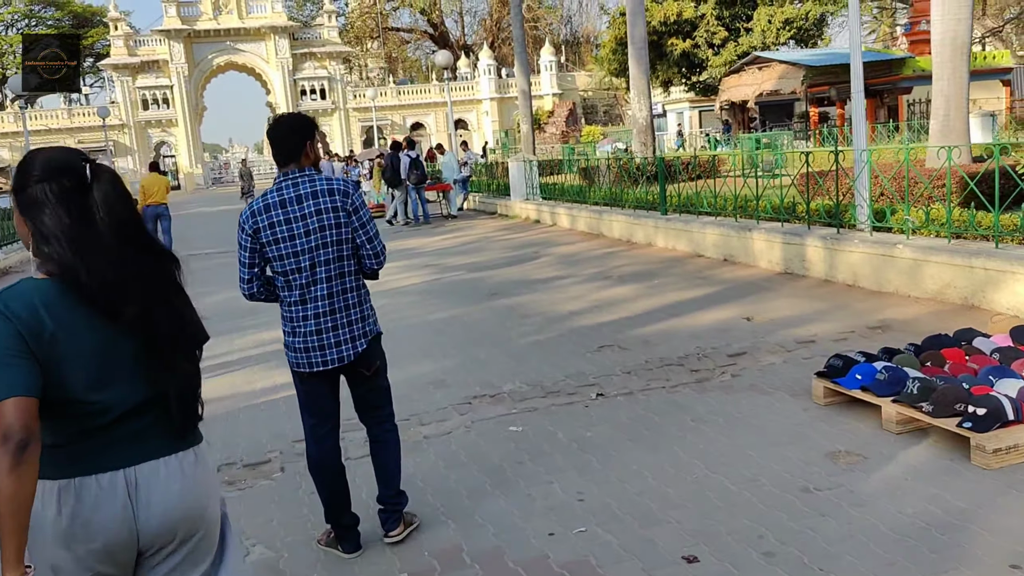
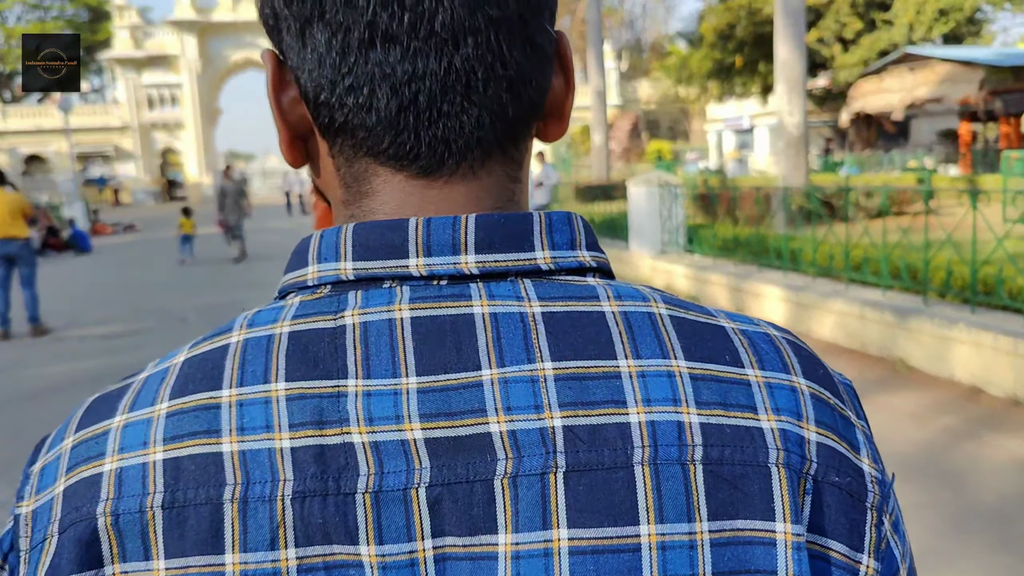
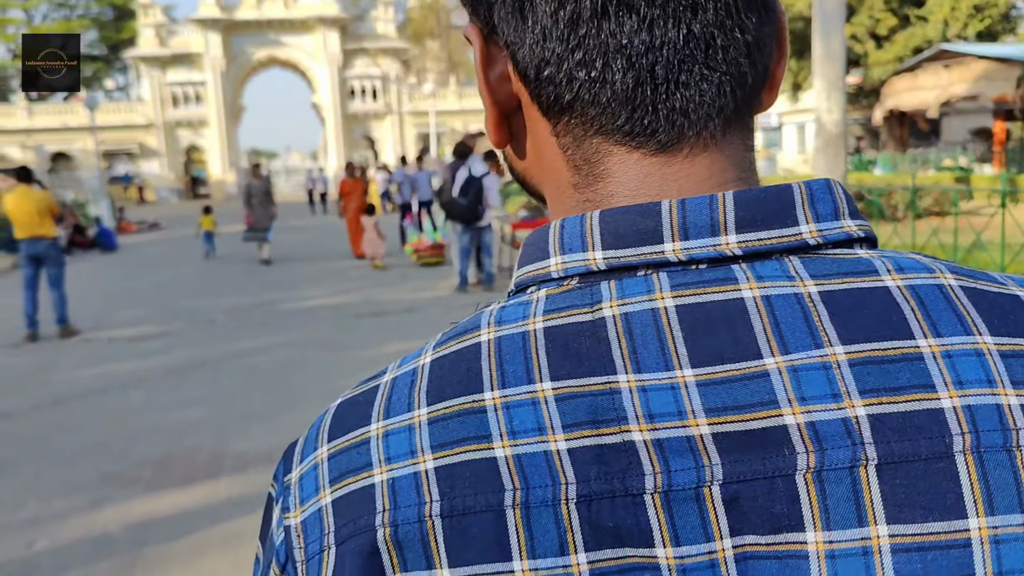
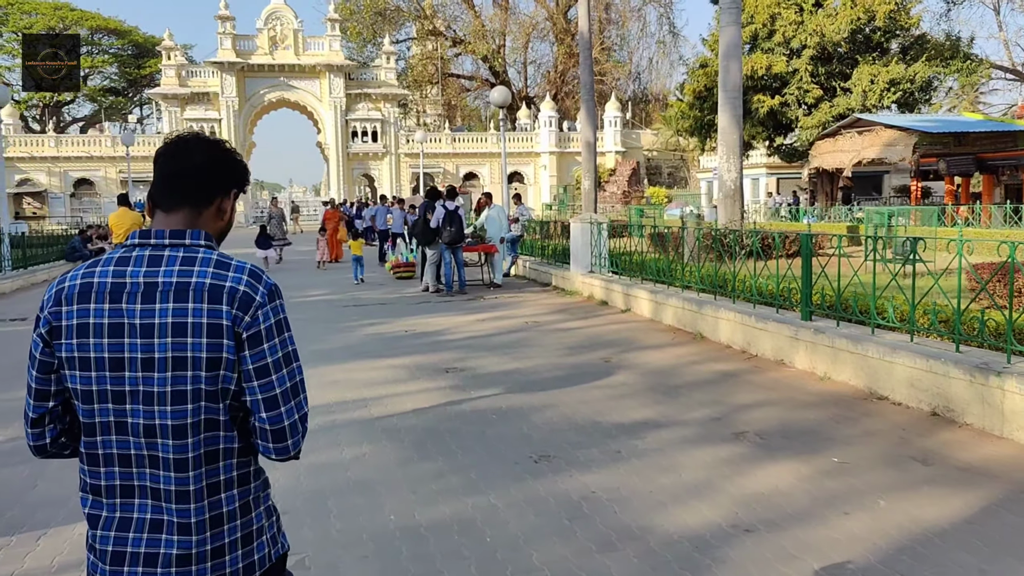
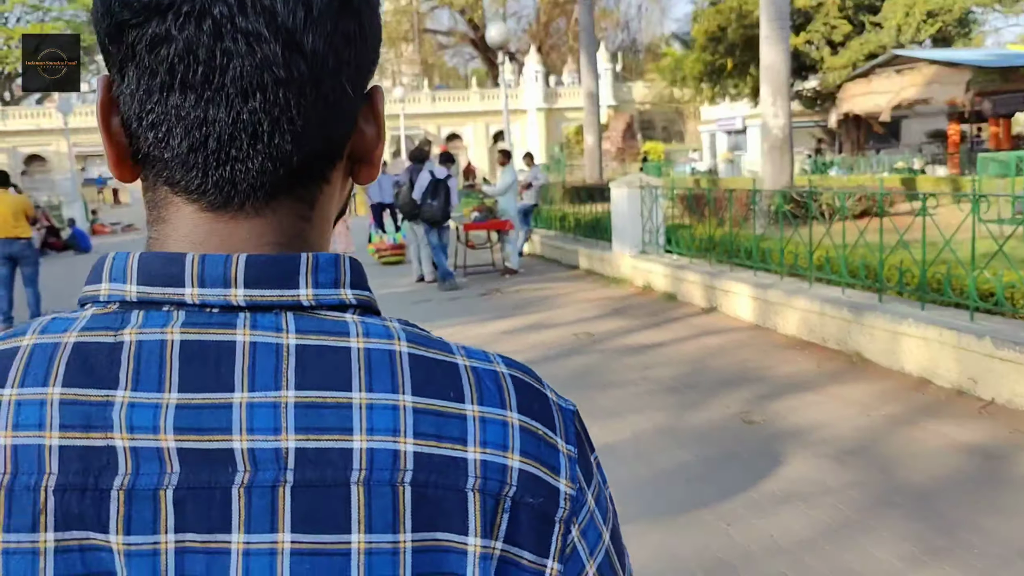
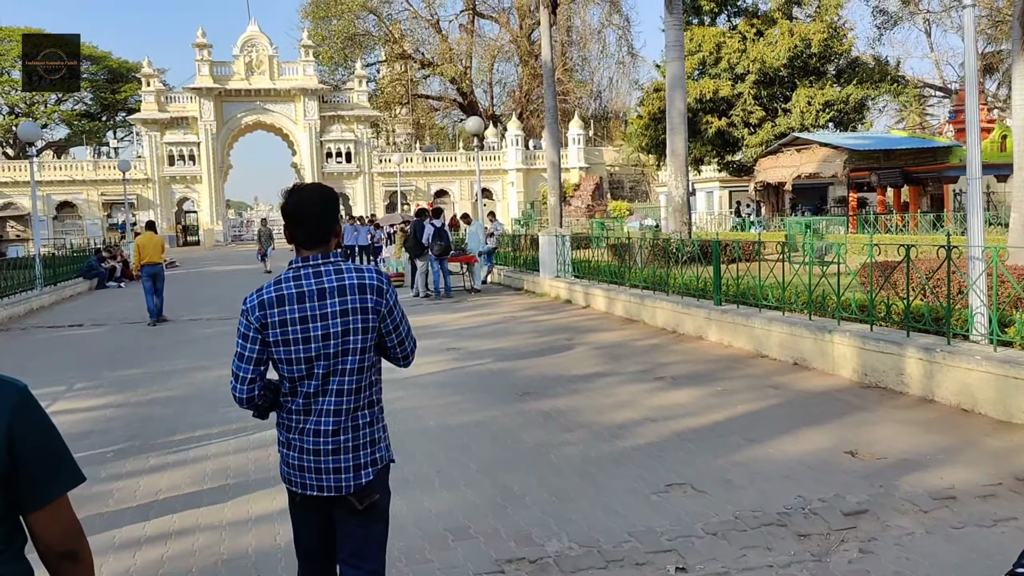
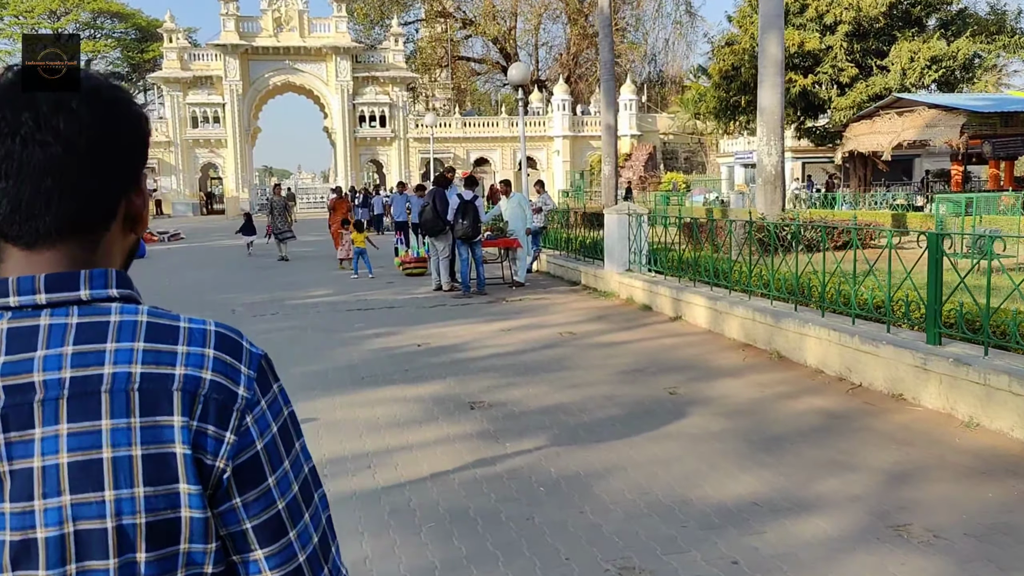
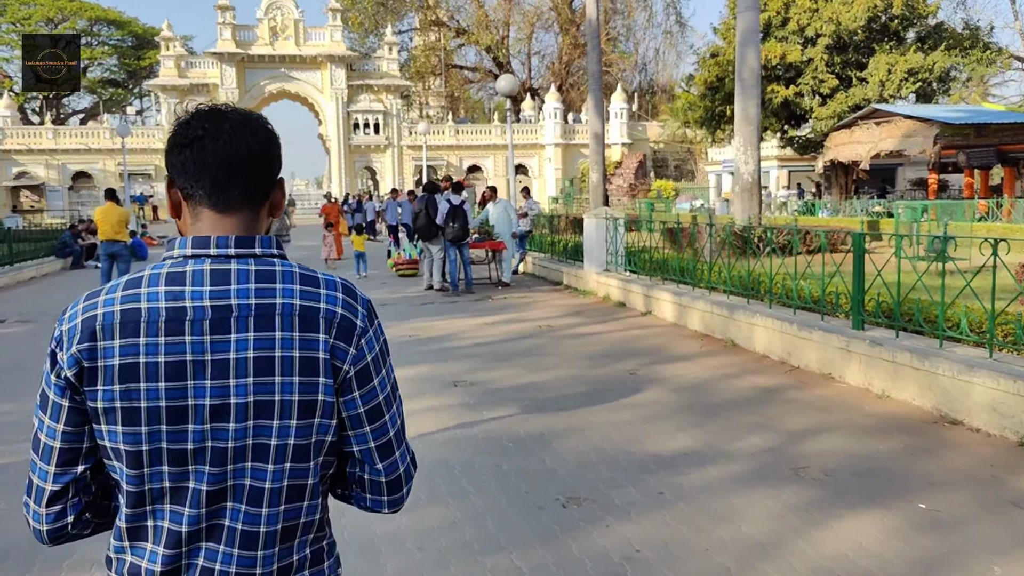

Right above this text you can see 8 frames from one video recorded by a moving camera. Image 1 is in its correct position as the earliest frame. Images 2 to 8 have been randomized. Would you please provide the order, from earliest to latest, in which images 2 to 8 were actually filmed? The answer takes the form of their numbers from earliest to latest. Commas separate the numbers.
6, 4, 8, 7, 5, 2, 3
